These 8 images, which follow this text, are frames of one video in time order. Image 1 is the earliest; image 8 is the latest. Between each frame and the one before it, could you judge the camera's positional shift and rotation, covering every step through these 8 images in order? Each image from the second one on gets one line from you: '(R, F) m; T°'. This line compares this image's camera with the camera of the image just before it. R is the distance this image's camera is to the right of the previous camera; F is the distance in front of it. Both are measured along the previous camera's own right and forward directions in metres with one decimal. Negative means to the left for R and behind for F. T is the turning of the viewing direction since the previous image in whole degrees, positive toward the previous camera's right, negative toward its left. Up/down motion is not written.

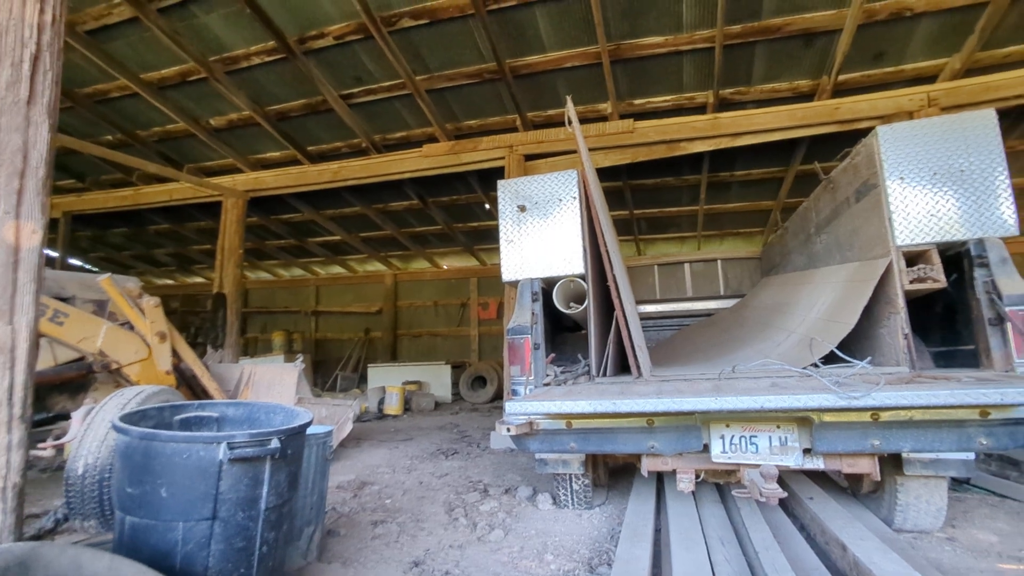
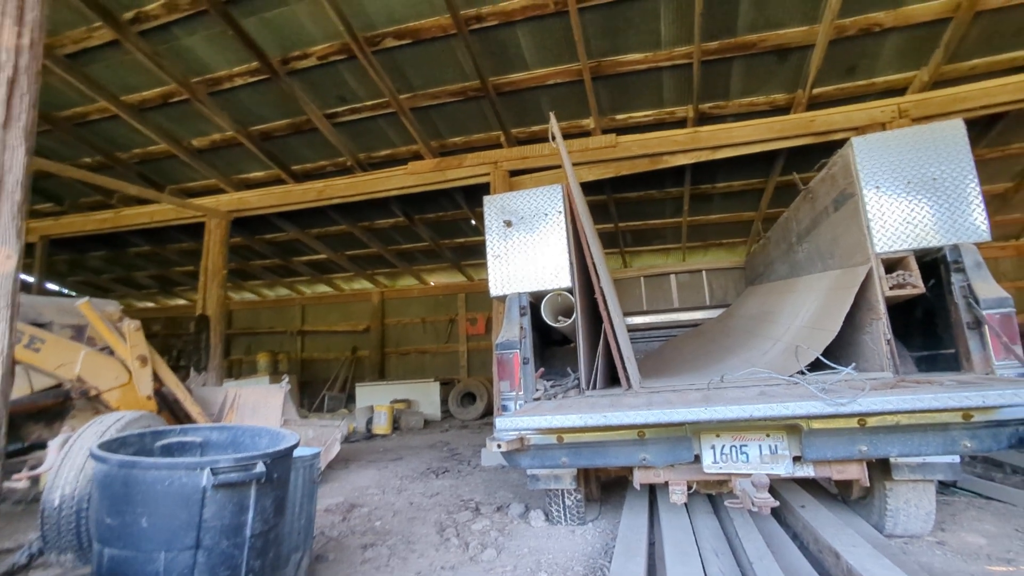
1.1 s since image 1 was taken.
(0.0, 0.0) m; +1°
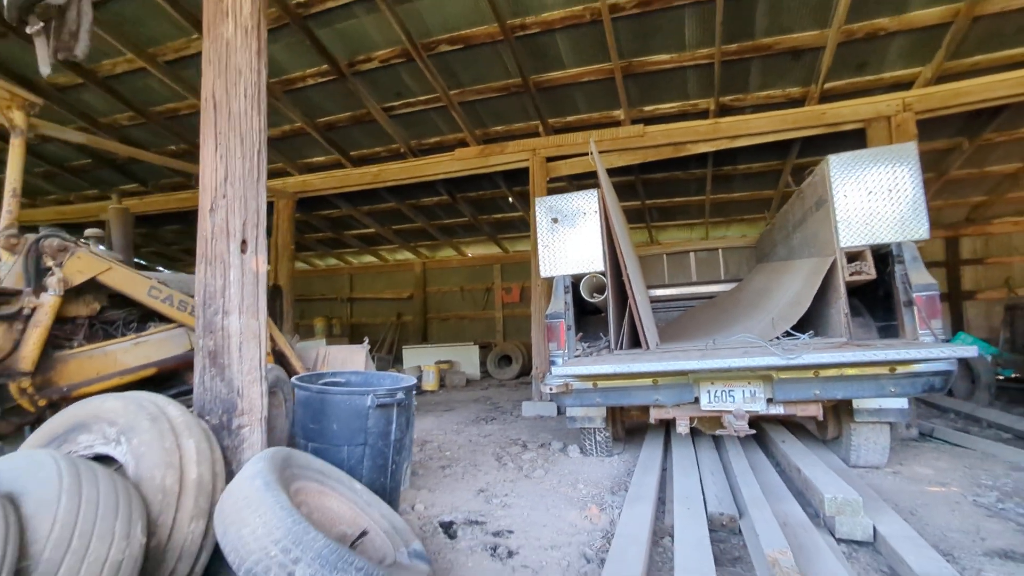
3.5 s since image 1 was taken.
(-0.1, -0.7) m; -3°
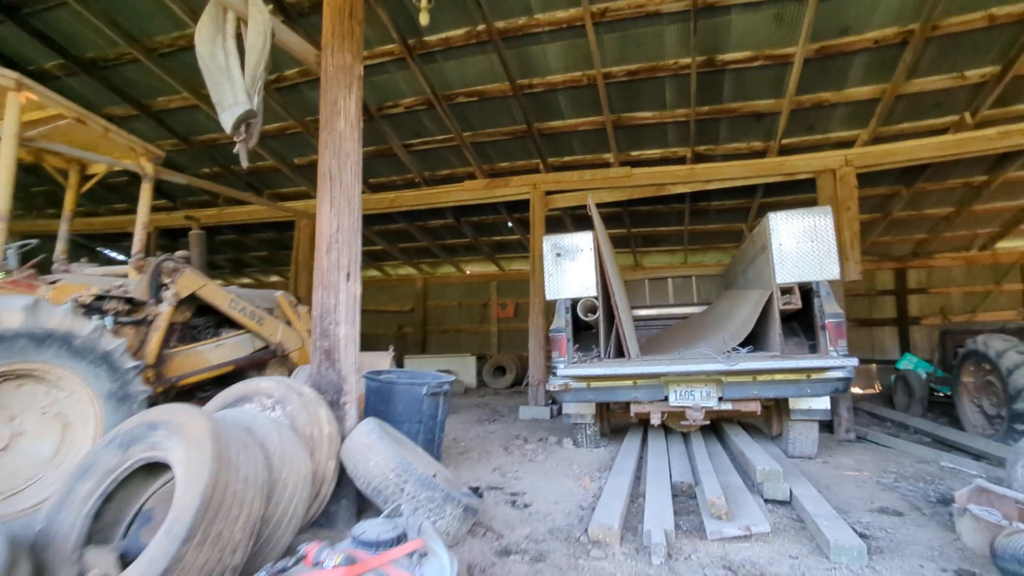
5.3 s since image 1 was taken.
(-0.2, -0.8) m; +2°
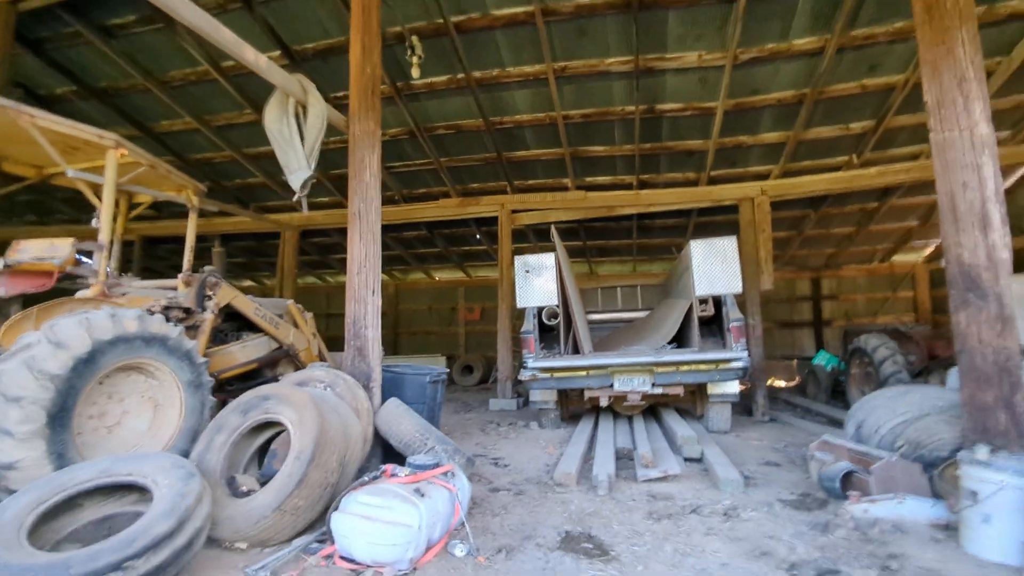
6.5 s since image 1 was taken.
(-0.2, -0.9) m; +5°
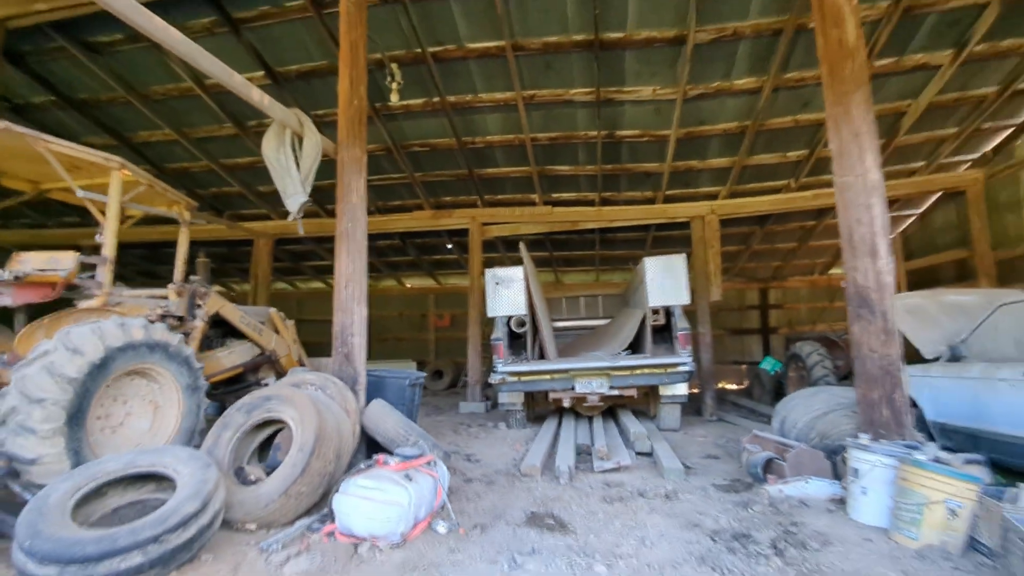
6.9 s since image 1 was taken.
(0.0, -0.4) m; +4°
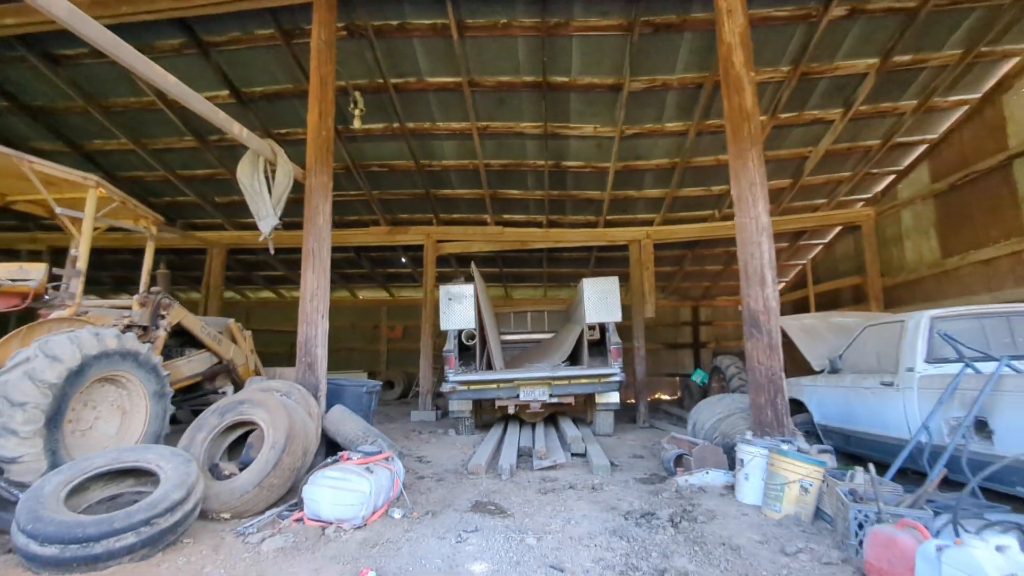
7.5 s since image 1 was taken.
(0.0, -0.5) m; +5°
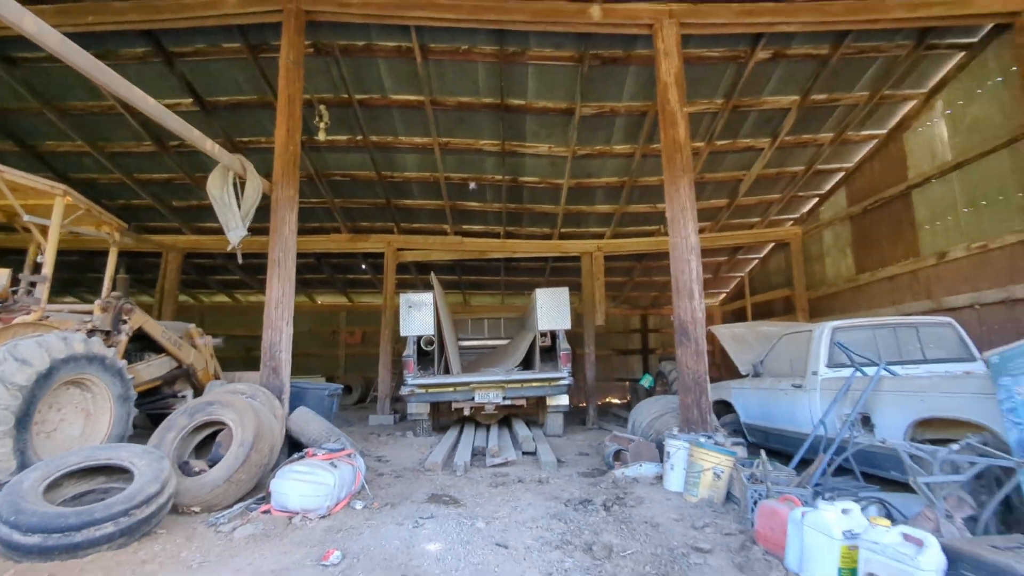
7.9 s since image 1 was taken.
(0.0, -0.3) m; +5°
